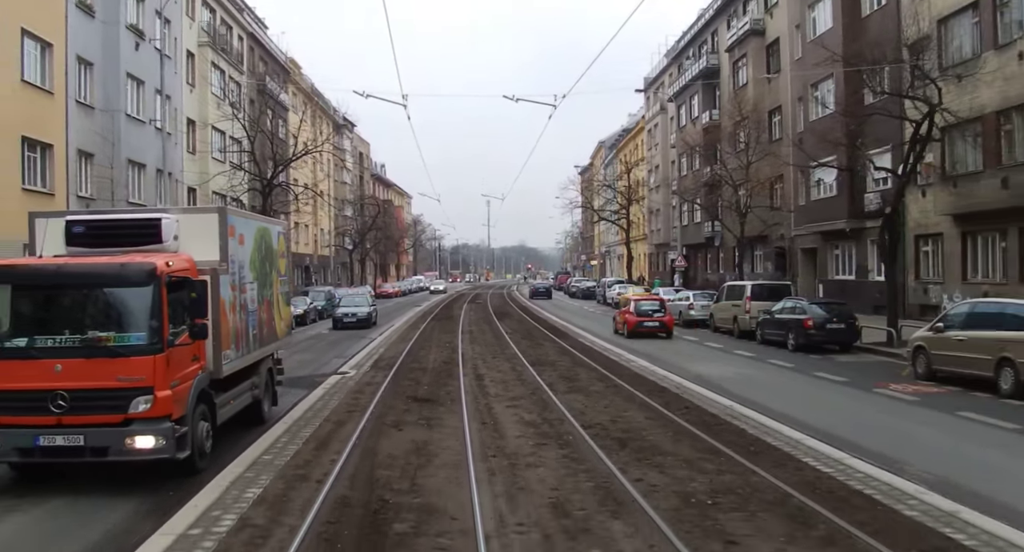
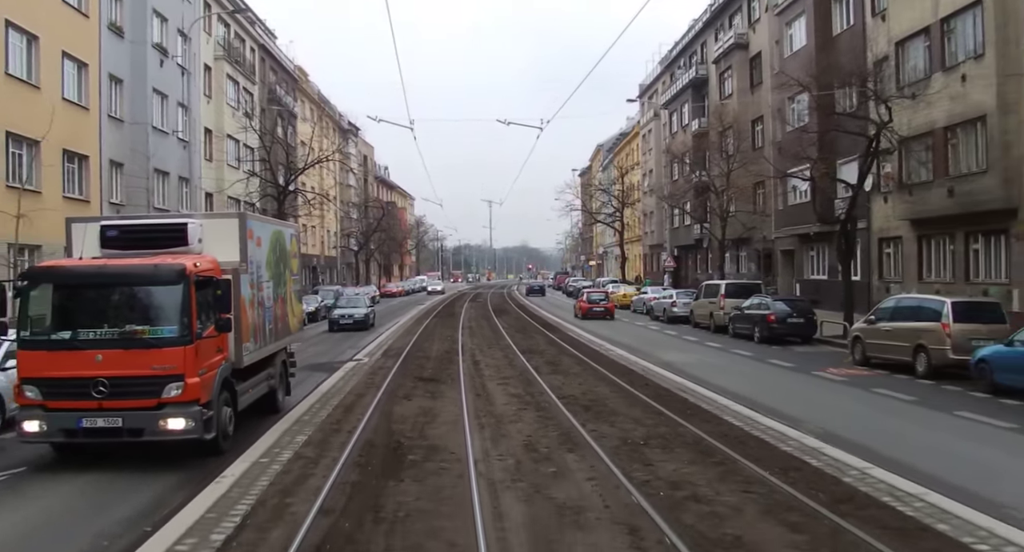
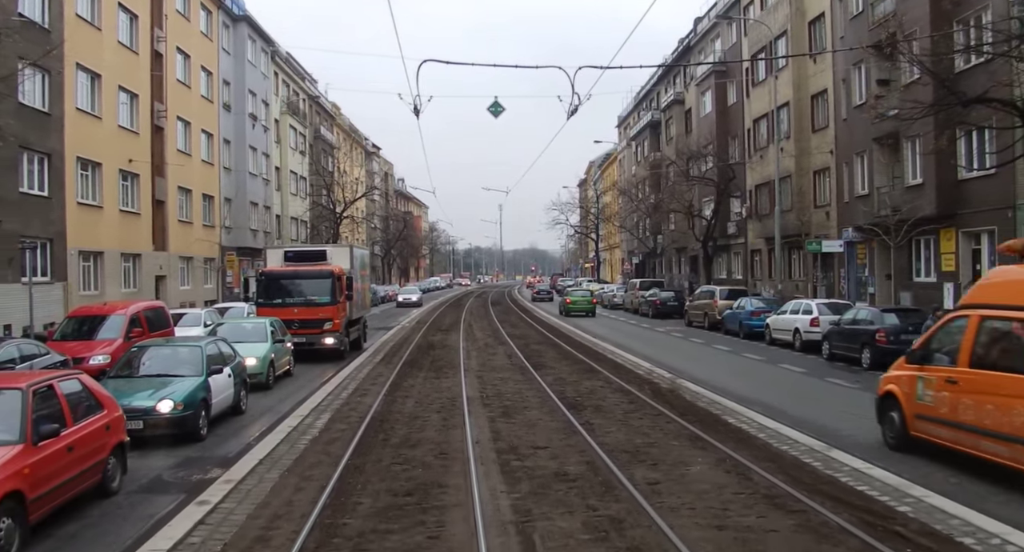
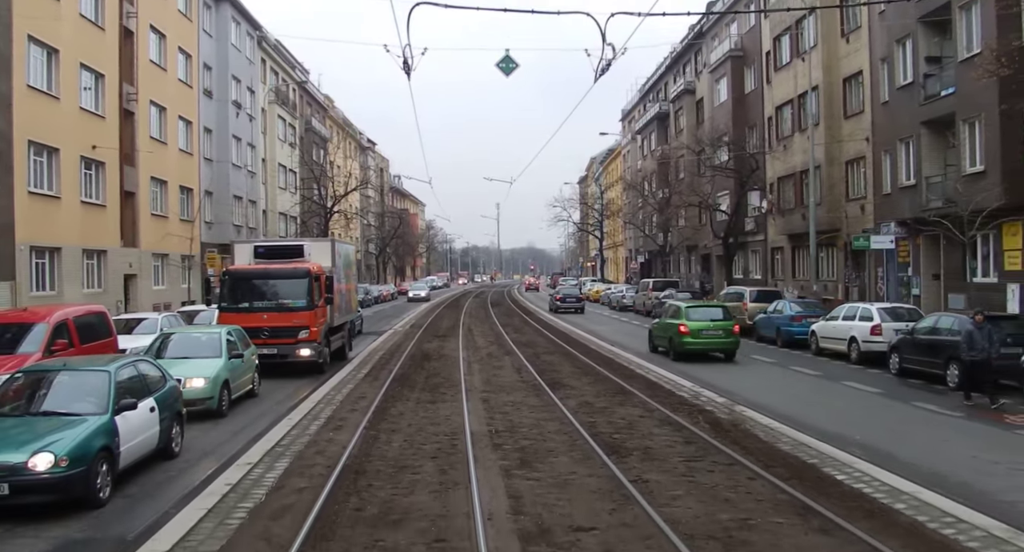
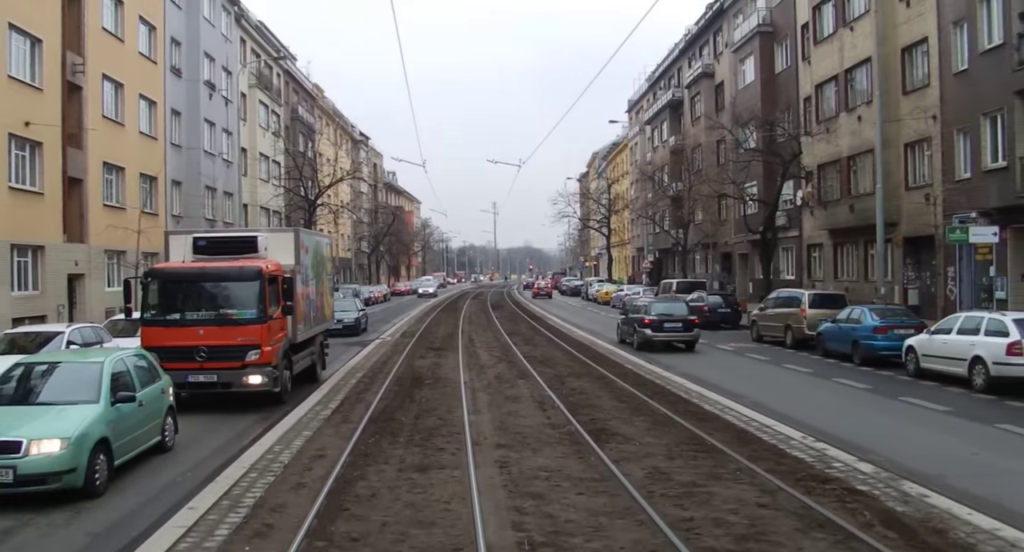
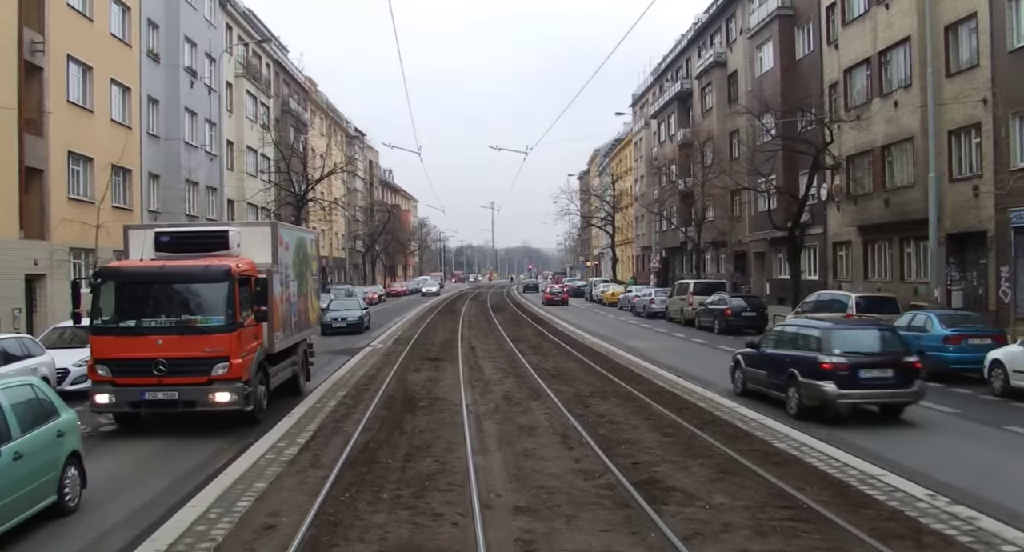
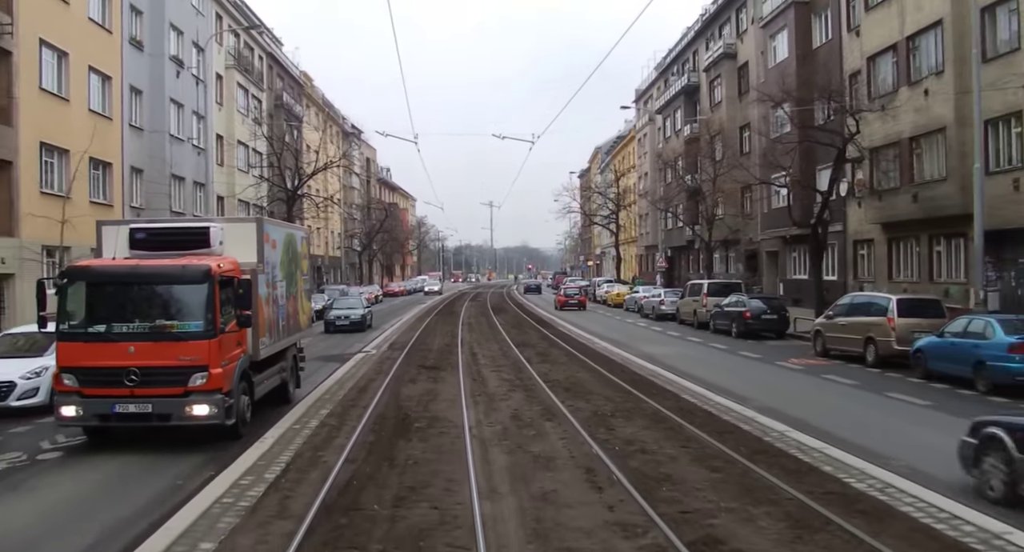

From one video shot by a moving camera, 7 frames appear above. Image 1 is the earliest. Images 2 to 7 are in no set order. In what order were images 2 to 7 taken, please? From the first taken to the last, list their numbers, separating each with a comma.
2, 7, 6, 5, 4, 3
